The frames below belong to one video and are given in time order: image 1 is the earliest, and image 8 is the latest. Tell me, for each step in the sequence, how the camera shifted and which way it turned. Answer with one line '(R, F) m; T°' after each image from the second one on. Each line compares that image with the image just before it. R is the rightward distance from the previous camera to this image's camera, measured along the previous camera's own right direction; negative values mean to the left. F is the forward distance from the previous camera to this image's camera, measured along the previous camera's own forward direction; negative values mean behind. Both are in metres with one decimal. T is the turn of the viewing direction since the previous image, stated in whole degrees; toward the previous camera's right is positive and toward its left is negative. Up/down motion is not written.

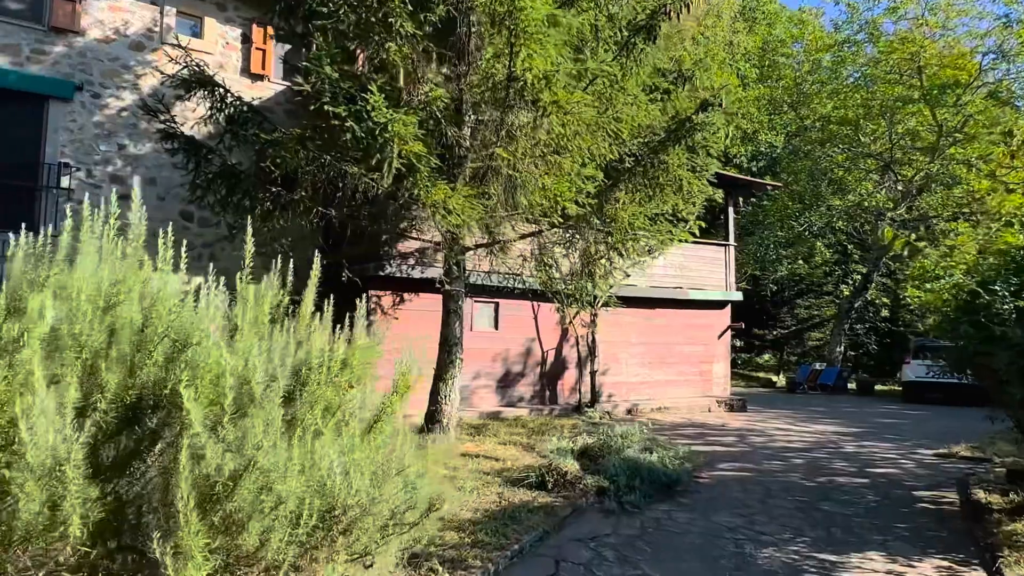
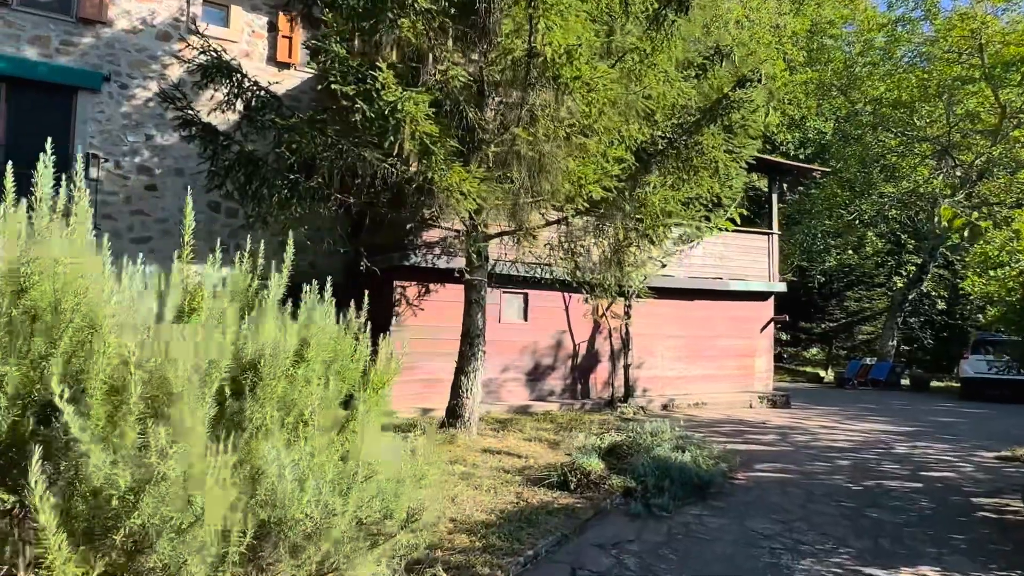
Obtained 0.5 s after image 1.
(+0.2, +0.4) m; -4°
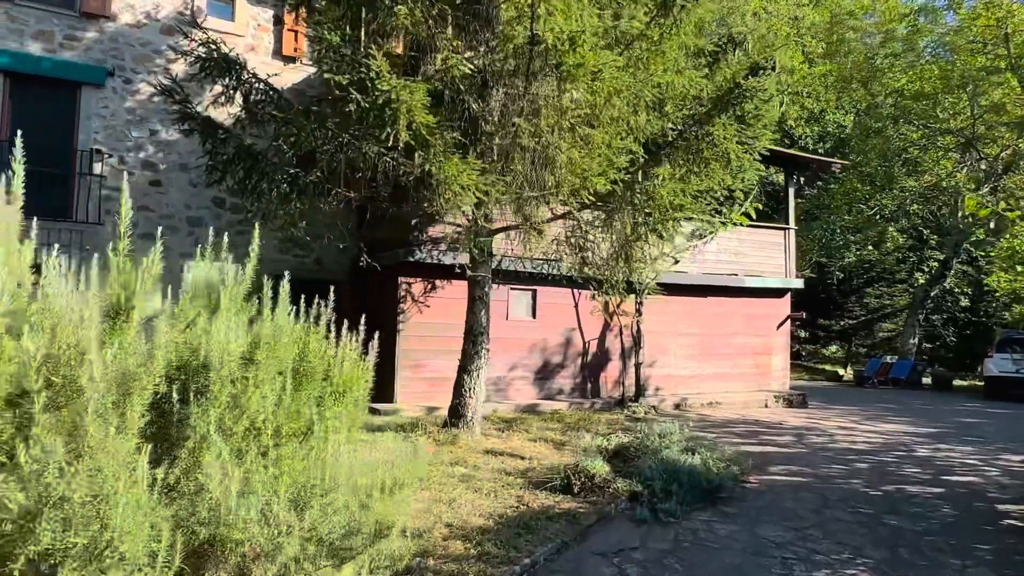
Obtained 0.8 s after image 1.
(+0.1, +0.2) m; -1°
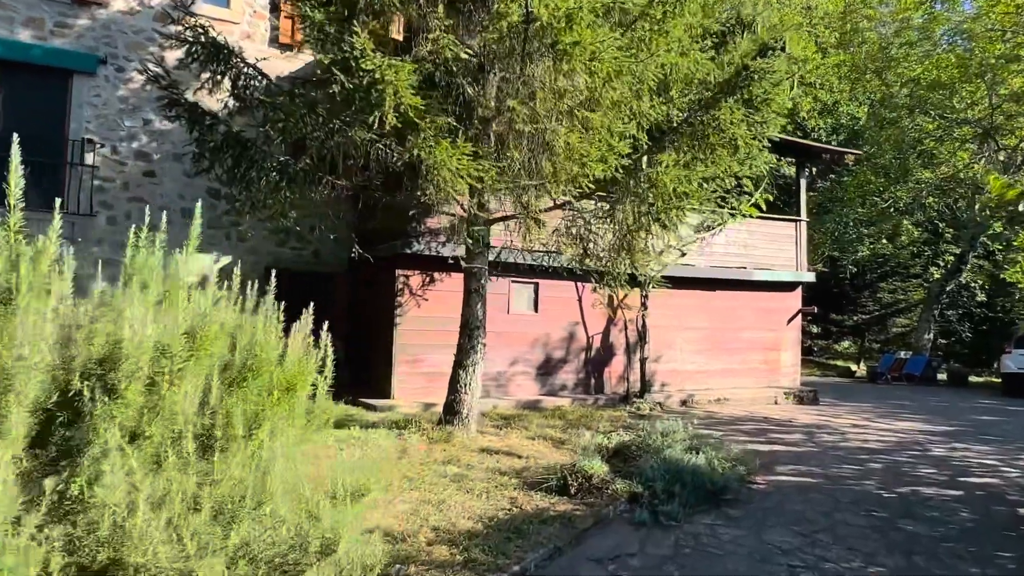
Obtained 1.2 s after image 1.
(+0.1, +0.3) m; -1°
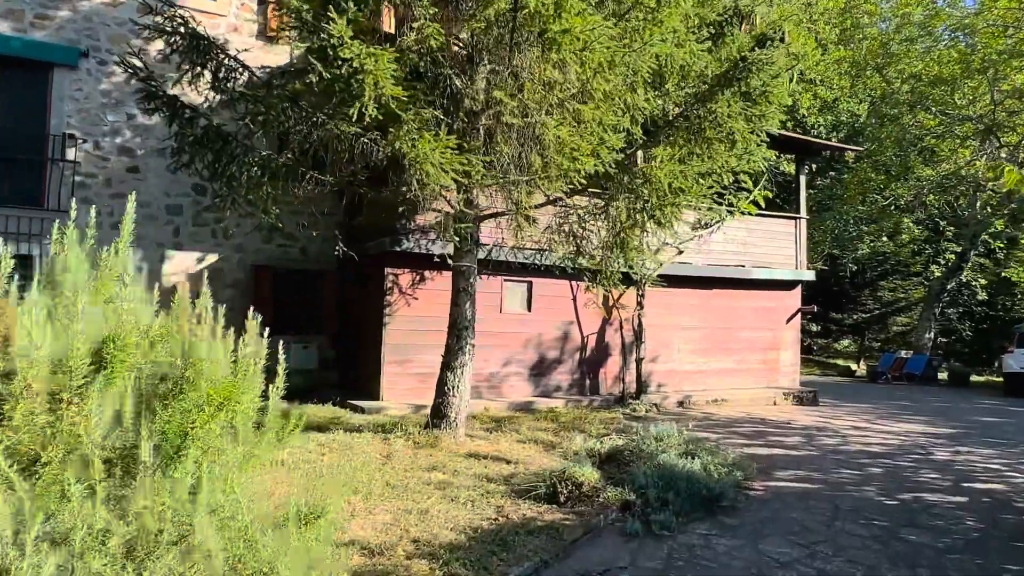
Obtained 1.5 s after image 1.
(+0.1, +0.2) m; 0°
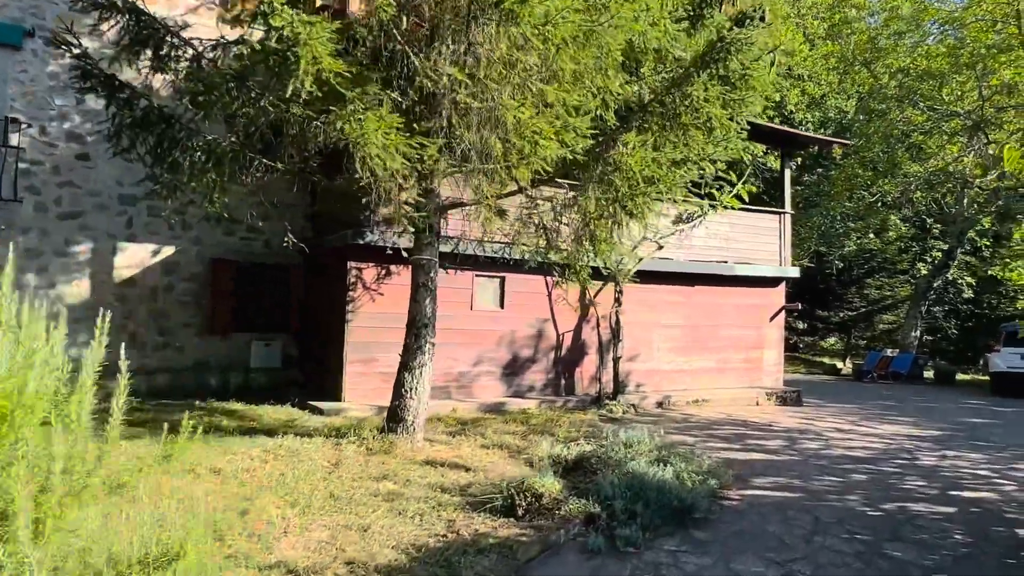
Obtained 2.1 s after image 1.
(+0.3, +0.4) m; +1°
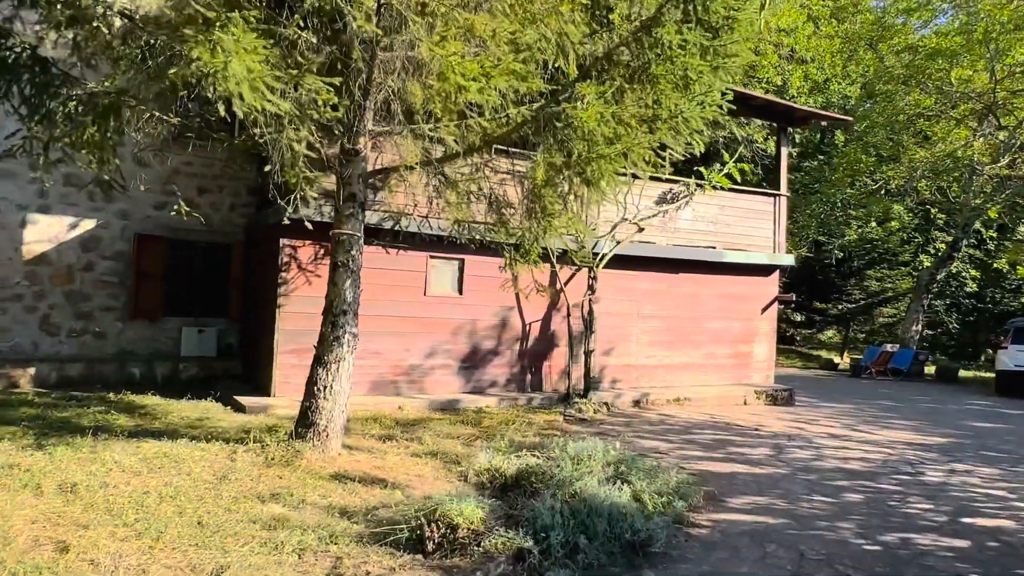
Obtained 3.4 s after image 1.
(+0.5, +1.0) m; 0°
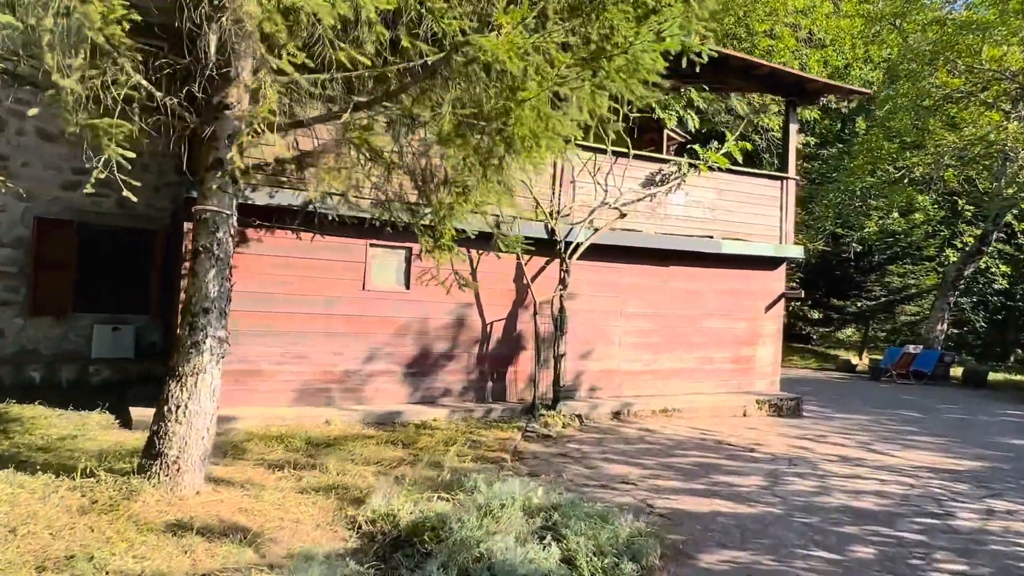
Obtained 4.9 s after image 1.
(+0.7, +1.2) m; -1°
